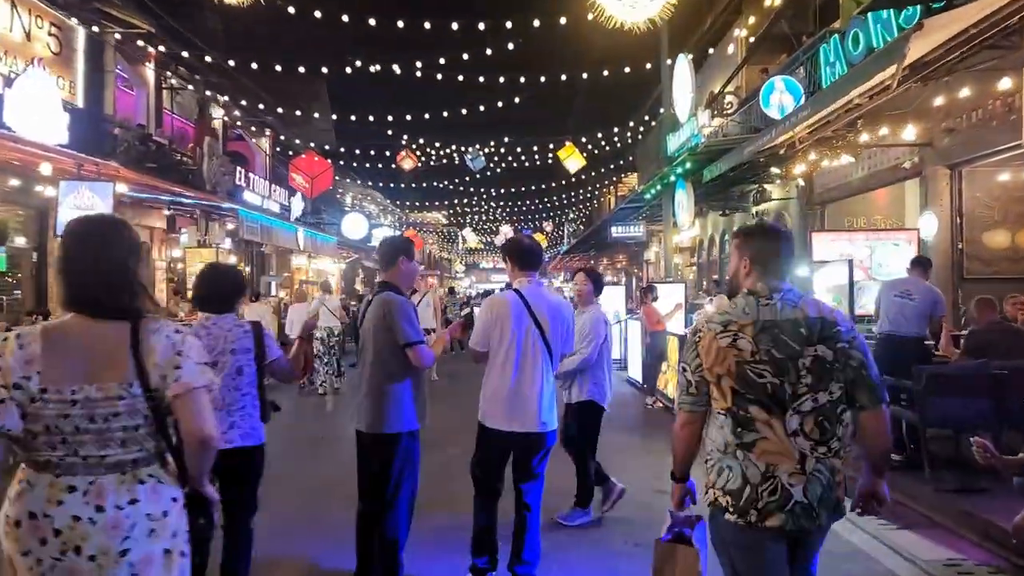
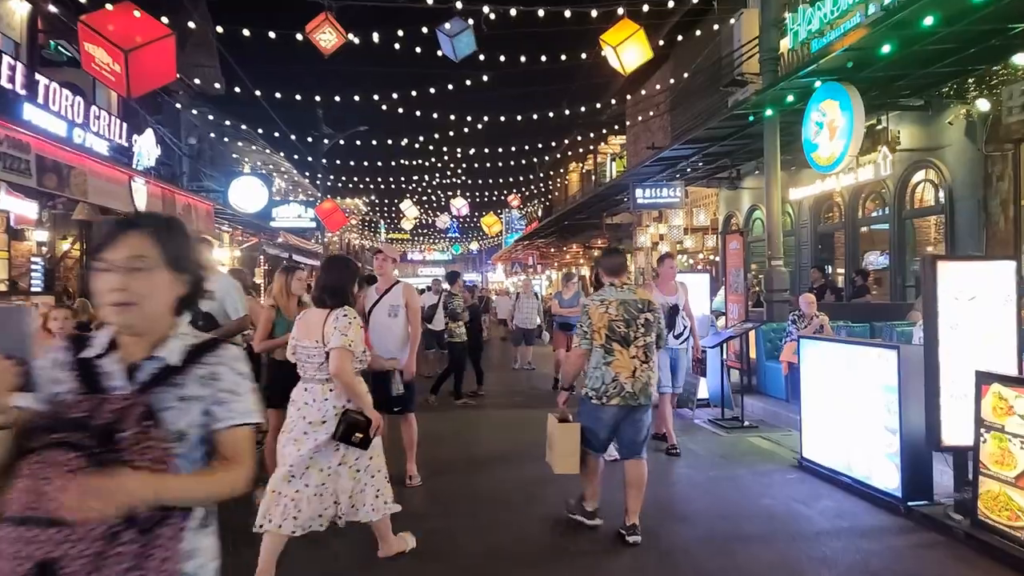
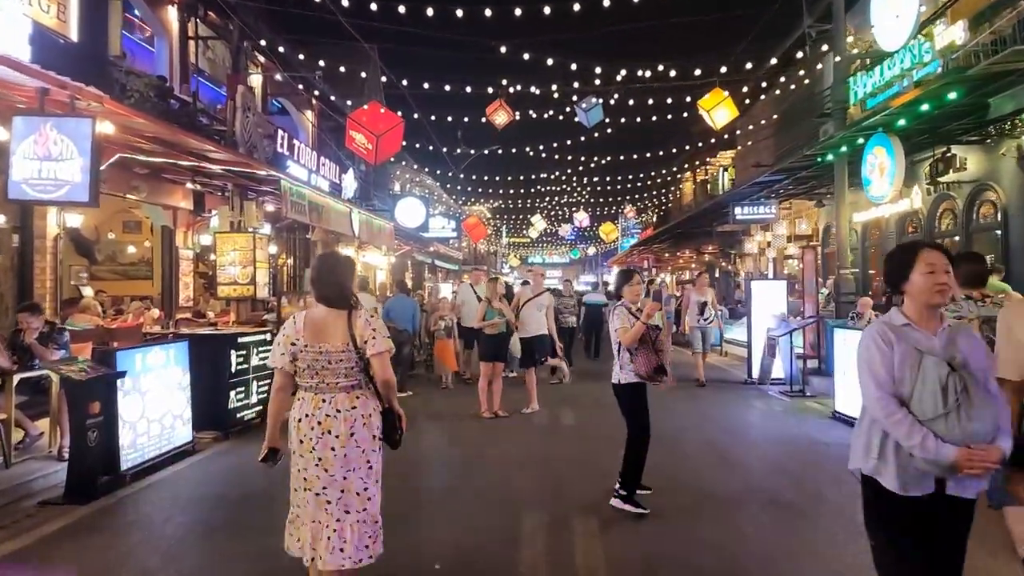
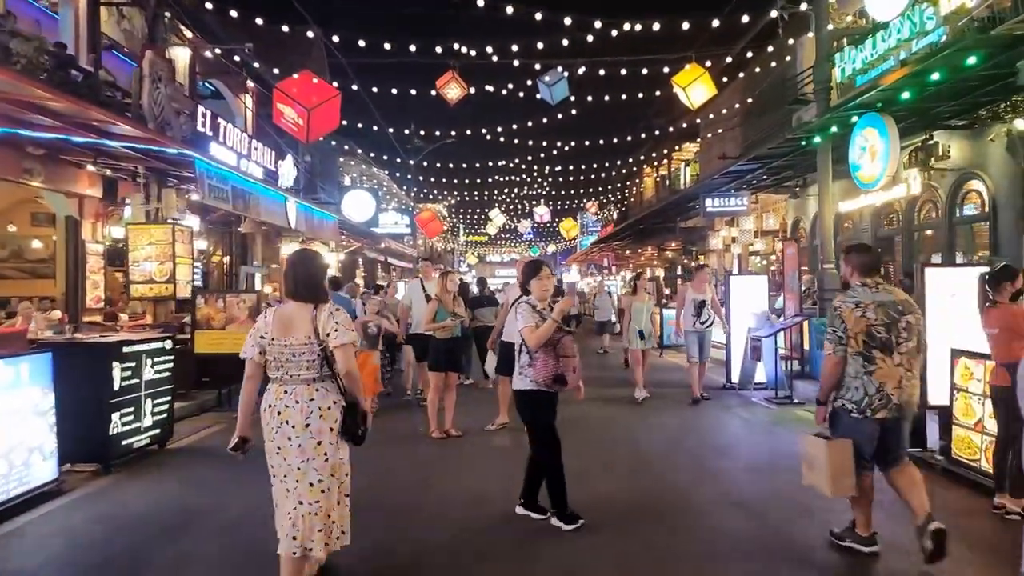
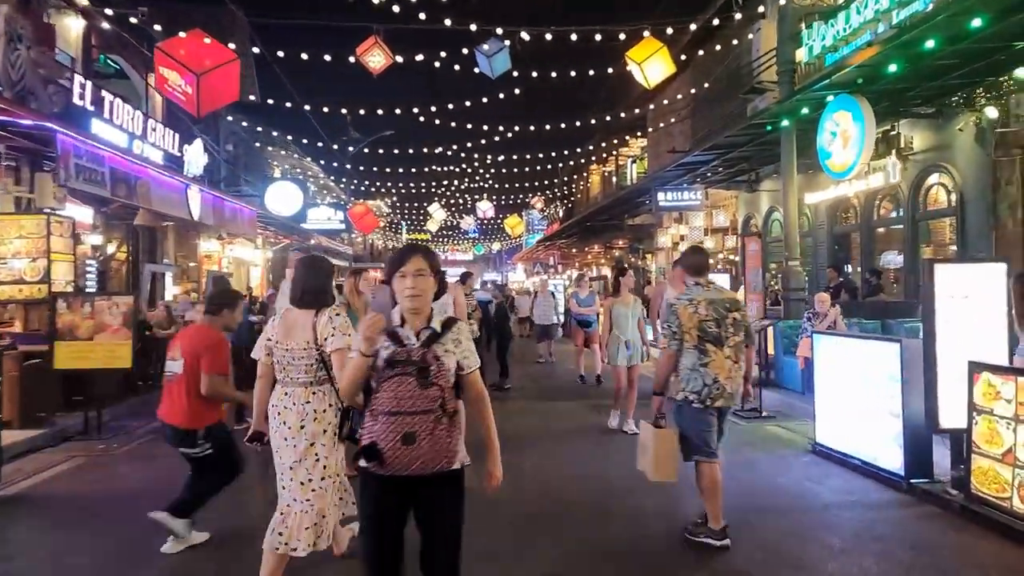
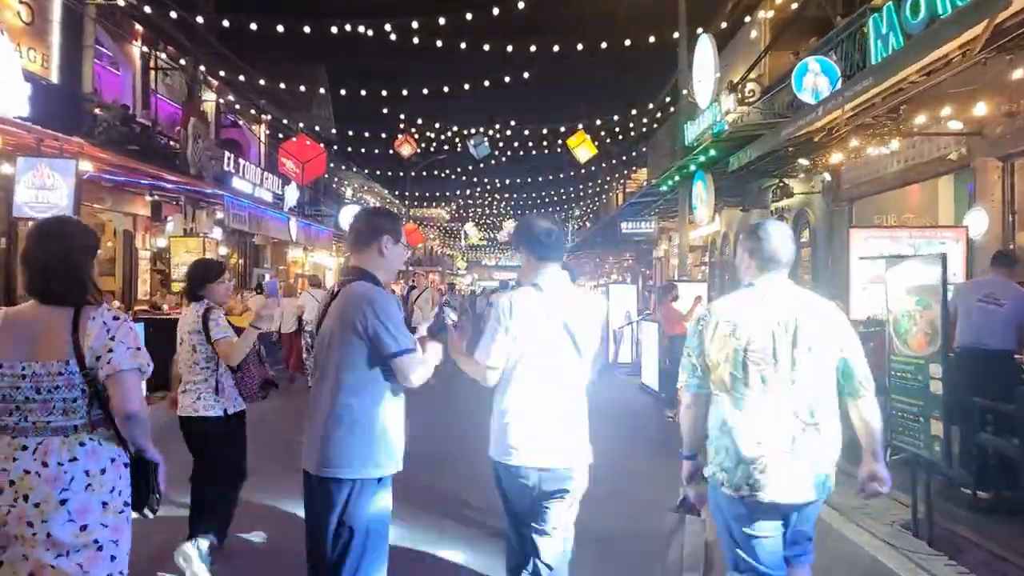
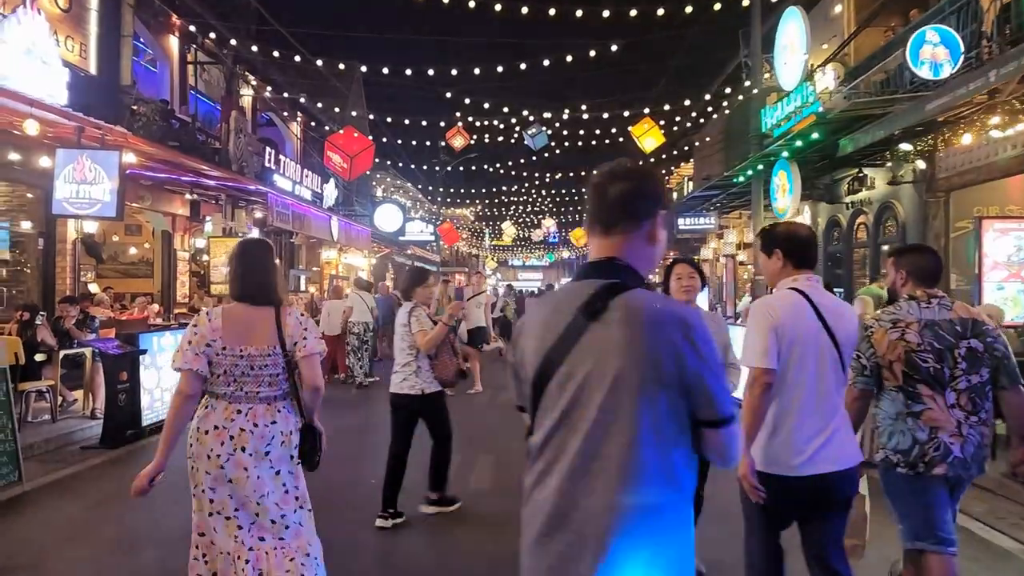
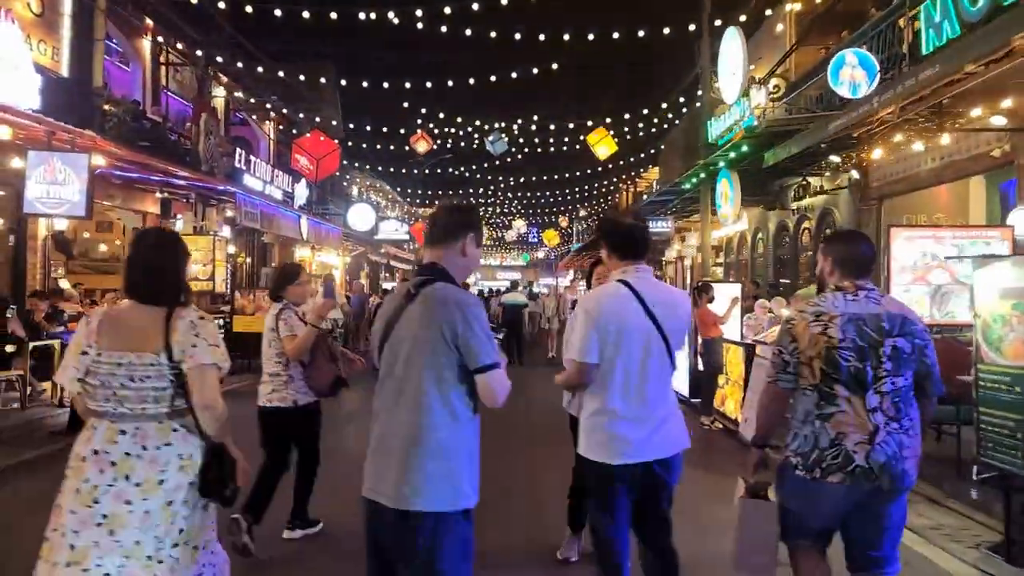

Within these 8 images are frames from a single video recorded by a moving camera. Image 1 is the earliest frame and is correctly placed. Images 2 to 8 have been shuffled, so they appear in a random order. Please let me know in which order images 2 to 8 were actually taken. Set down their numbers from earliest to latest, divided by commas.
6, 8, 7, 3, 4, 5, 2
